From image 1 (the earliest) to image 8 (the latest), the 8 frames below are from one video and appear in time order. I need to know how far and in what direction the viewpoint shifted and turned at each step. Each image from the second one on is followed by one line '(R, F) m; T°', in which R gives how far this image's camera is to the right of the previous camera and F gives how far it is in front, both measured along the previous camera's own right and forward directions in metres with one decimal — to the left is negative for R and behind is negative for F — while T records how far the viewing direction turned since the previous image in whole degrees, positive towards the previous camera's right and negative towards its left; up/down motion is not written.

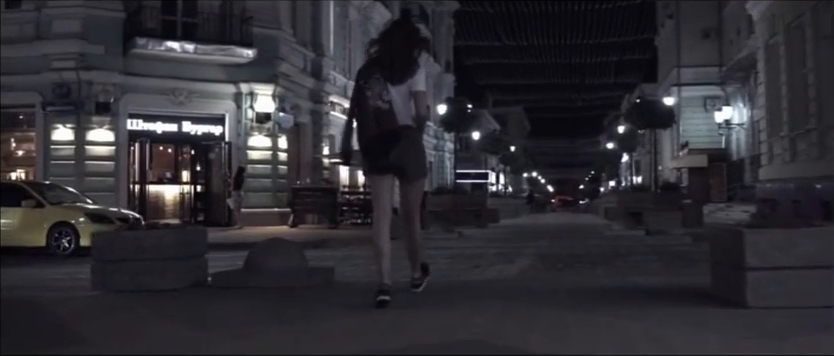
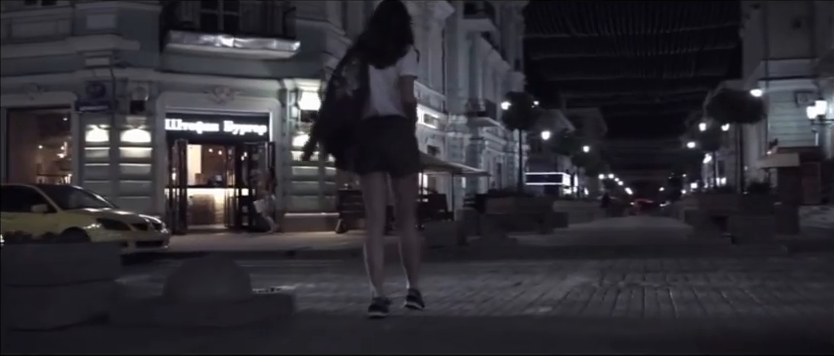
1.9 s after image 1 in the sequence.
(+0.6, +2.4) m; -5°
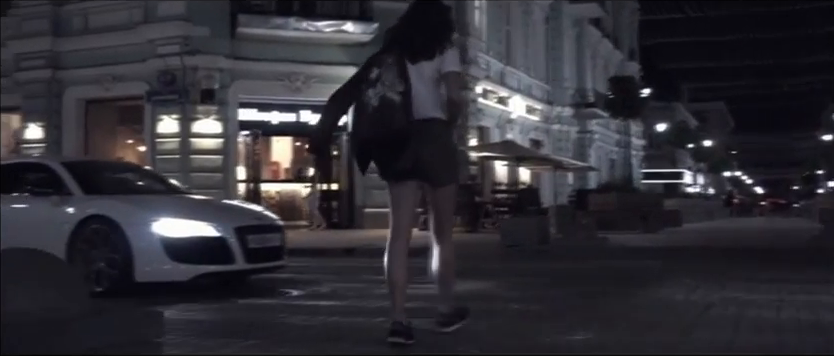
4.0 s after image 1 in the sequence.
(+0.9, +2.3) m; -8°
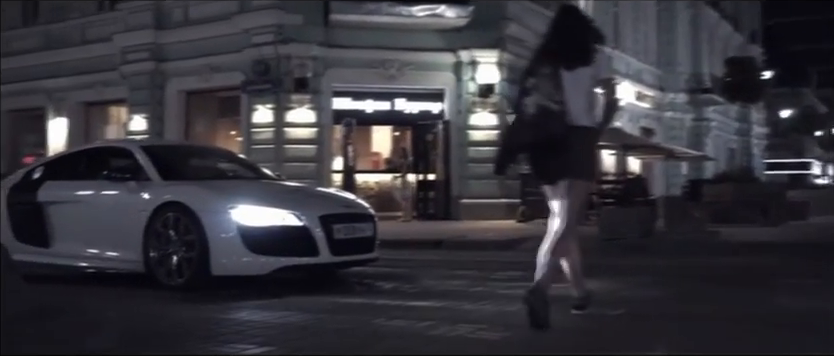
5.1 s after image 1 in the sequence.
(+0.4, +0.9) m; -8°
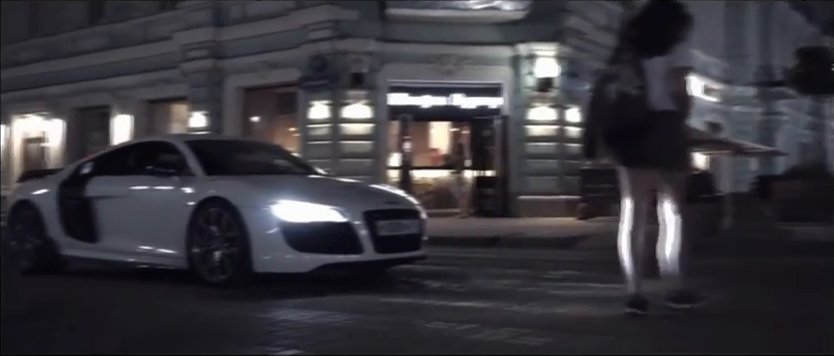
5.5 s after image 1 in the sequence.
(+0.1, +0.3) m; -4°
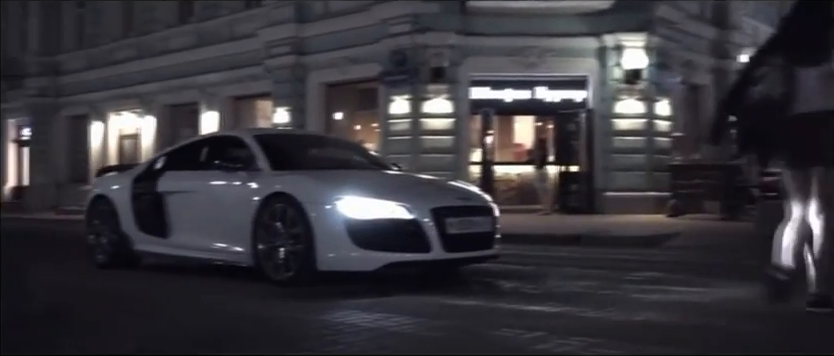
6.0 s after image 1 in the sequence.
(+0.1, +0.4) m; -6°
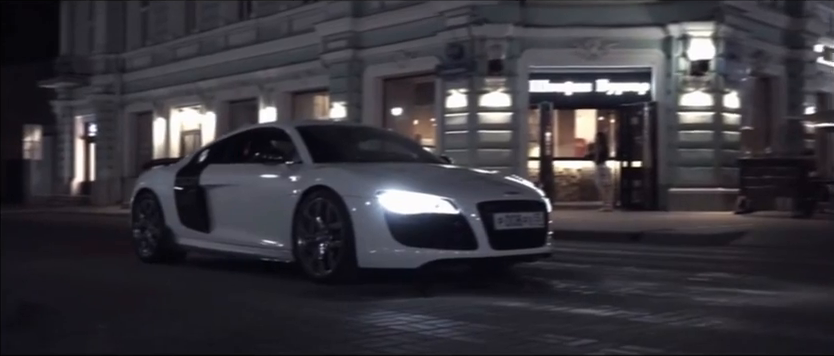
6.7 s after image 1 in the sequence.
(+0.1, +0.4) m; -4°
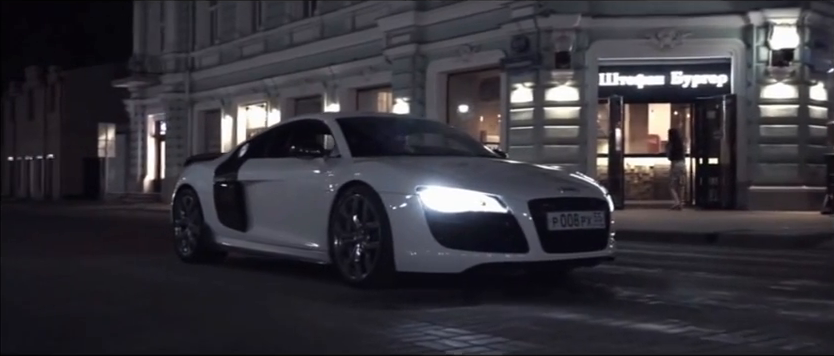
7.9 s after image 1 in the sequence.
(+0.2, +0.7) m; -5°
